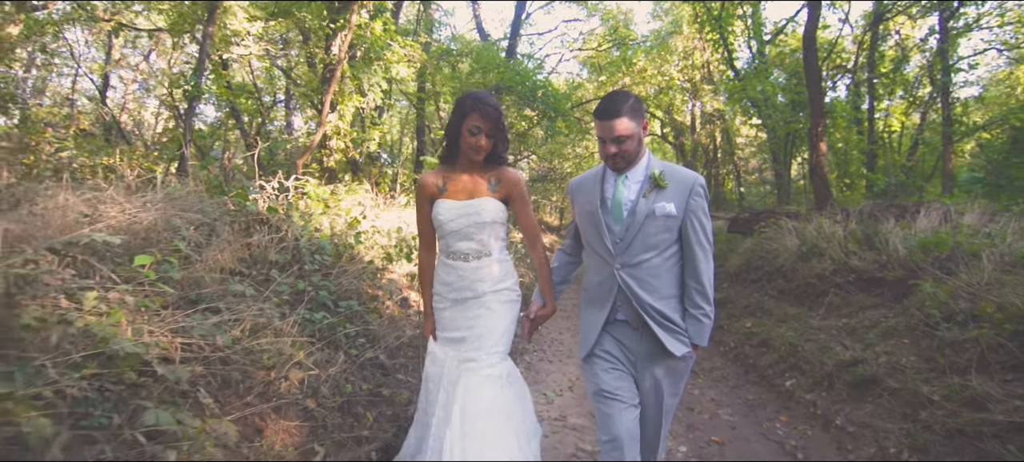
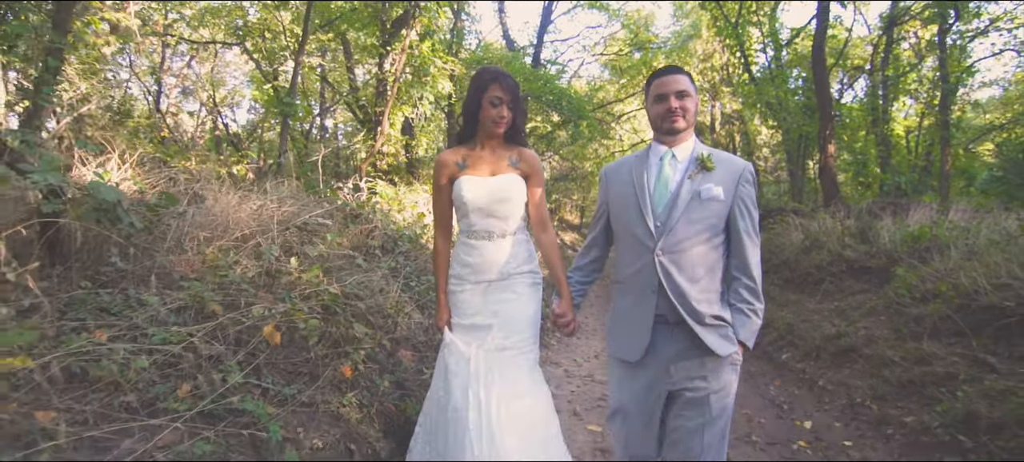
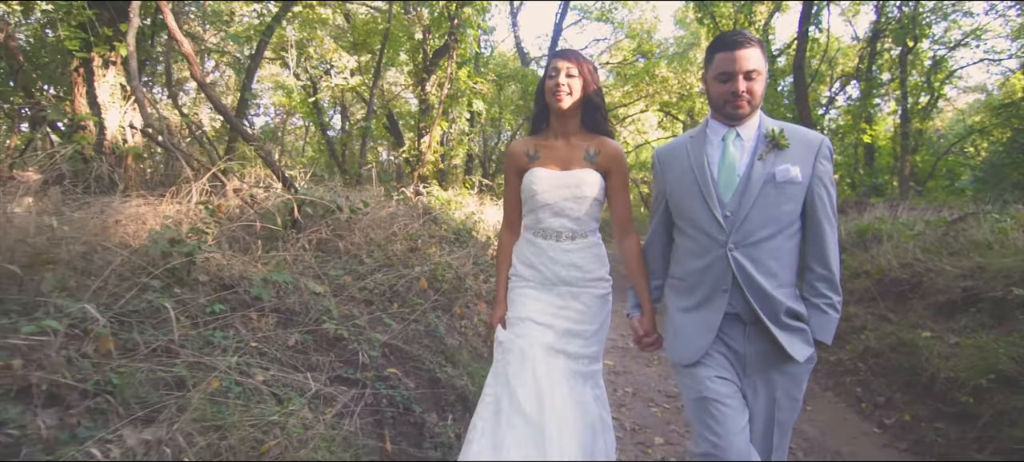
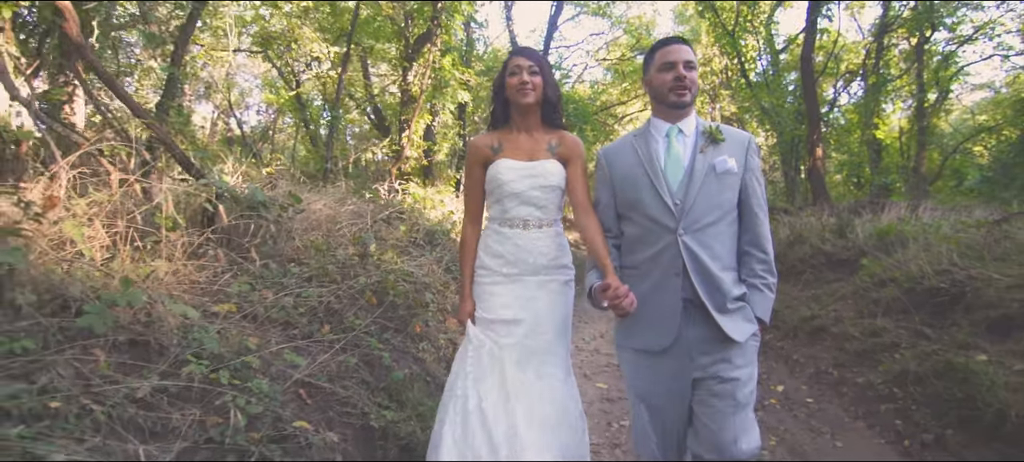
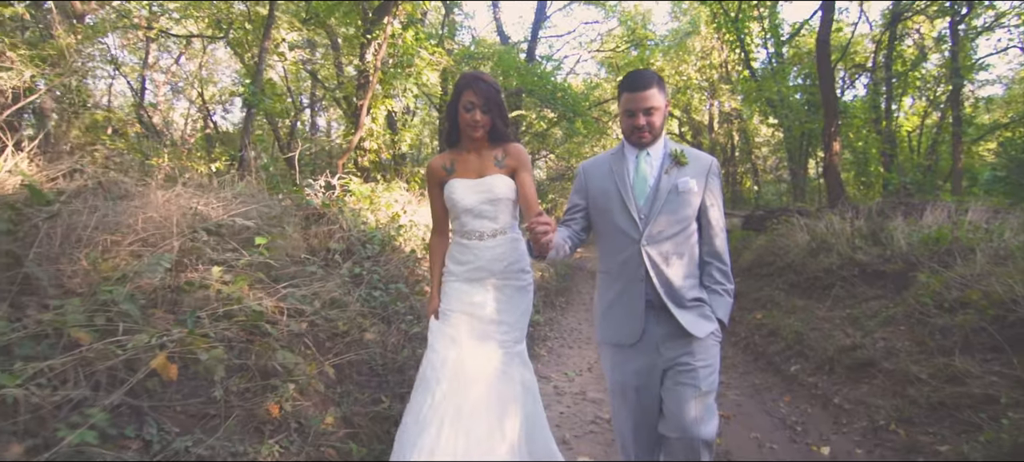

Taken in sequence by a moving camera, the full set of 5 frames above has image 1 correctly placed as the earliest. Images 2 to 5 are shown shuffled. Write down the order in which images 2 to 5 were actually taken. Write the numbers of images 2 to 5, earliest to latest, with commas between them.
5, 2, 4, 3
